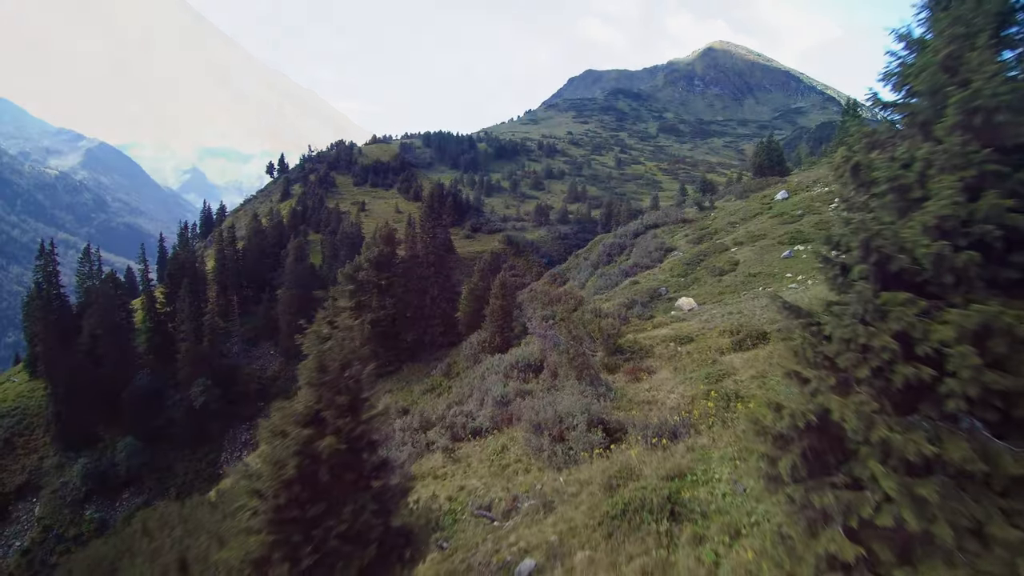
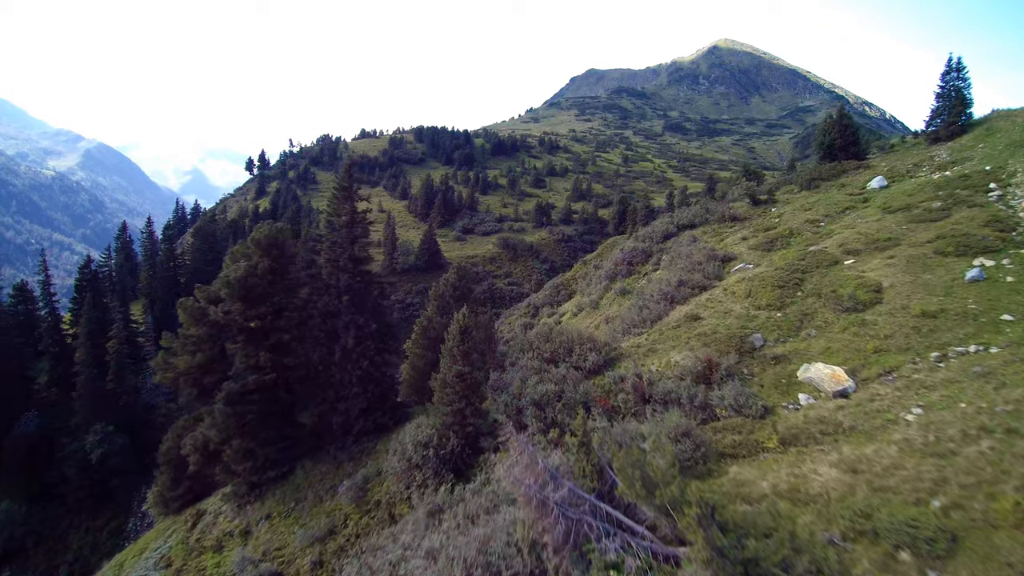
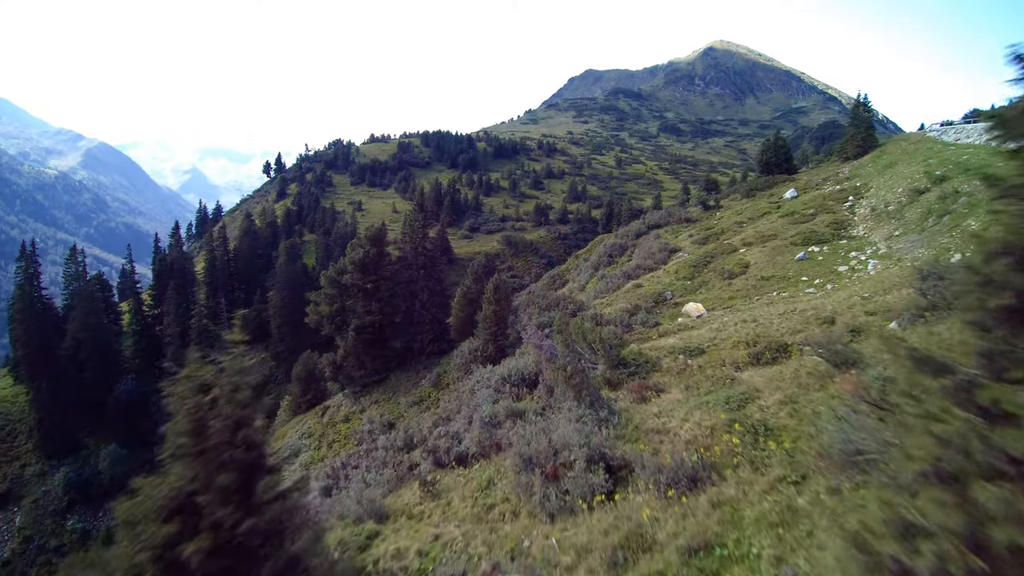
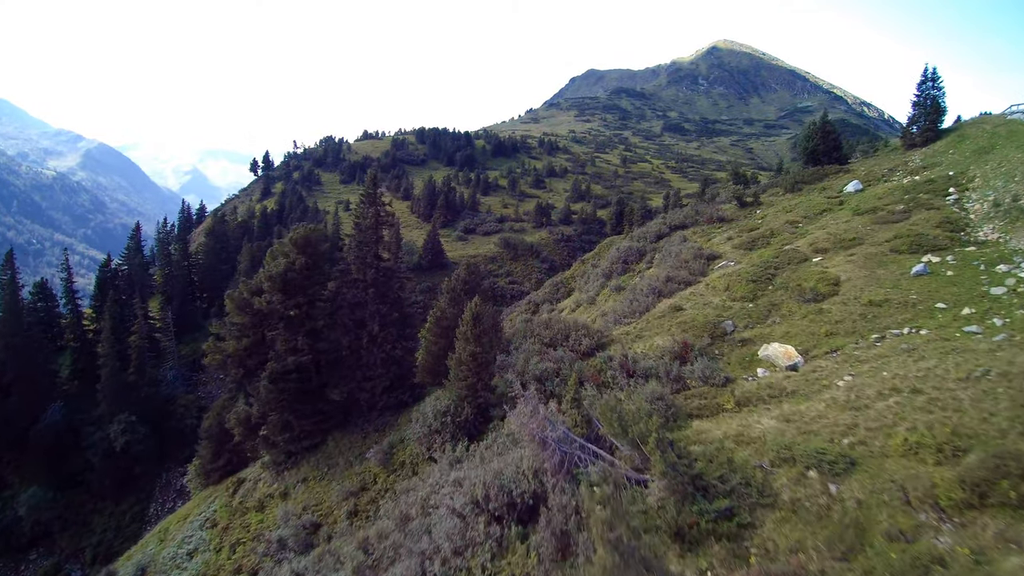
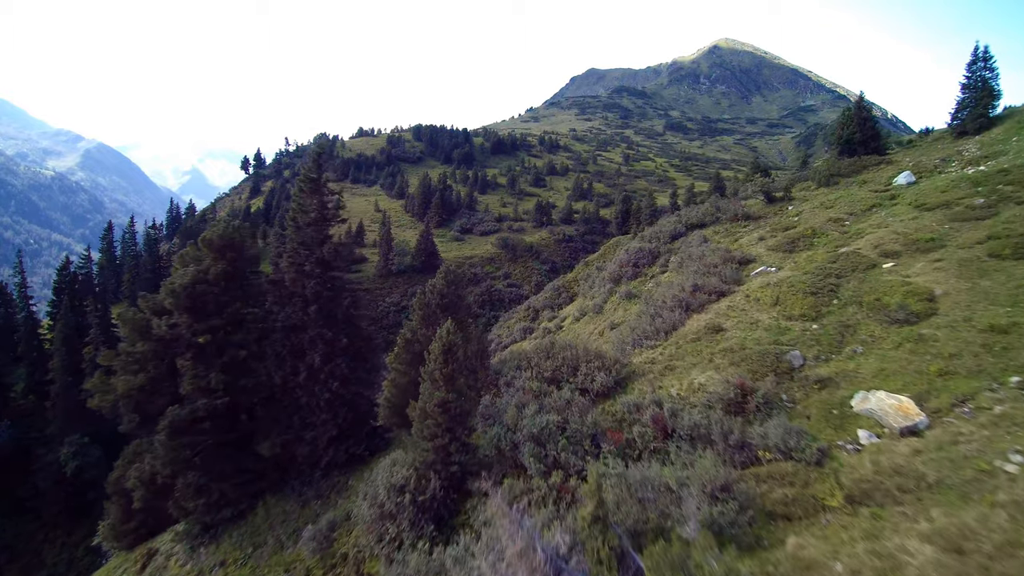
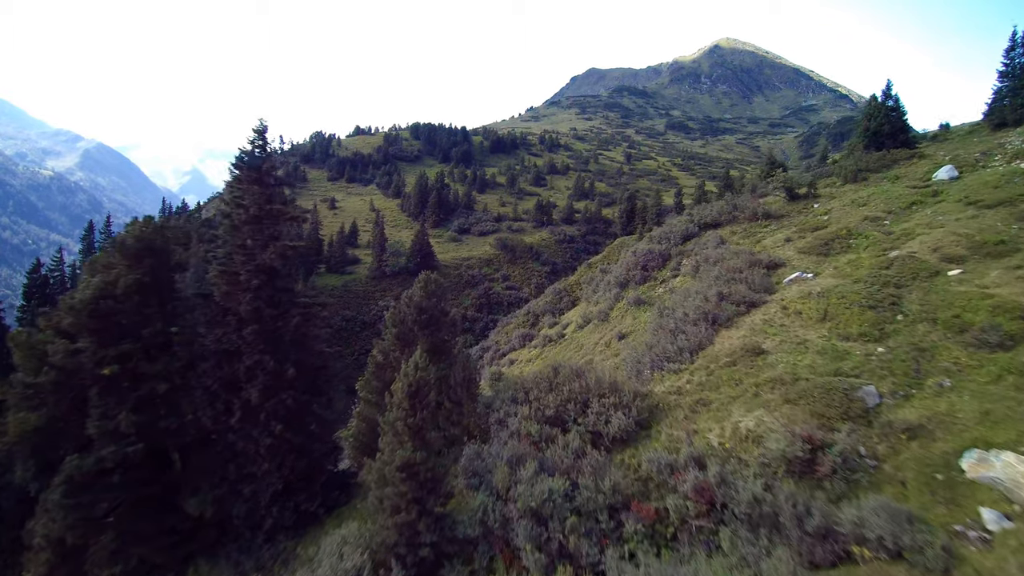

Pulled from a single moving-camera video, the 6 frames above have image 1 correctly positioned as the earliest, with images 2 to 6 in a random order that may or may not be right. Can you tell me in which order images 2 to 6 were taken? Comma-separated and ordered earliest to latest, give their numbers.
3, 4, 2, 5, 6
